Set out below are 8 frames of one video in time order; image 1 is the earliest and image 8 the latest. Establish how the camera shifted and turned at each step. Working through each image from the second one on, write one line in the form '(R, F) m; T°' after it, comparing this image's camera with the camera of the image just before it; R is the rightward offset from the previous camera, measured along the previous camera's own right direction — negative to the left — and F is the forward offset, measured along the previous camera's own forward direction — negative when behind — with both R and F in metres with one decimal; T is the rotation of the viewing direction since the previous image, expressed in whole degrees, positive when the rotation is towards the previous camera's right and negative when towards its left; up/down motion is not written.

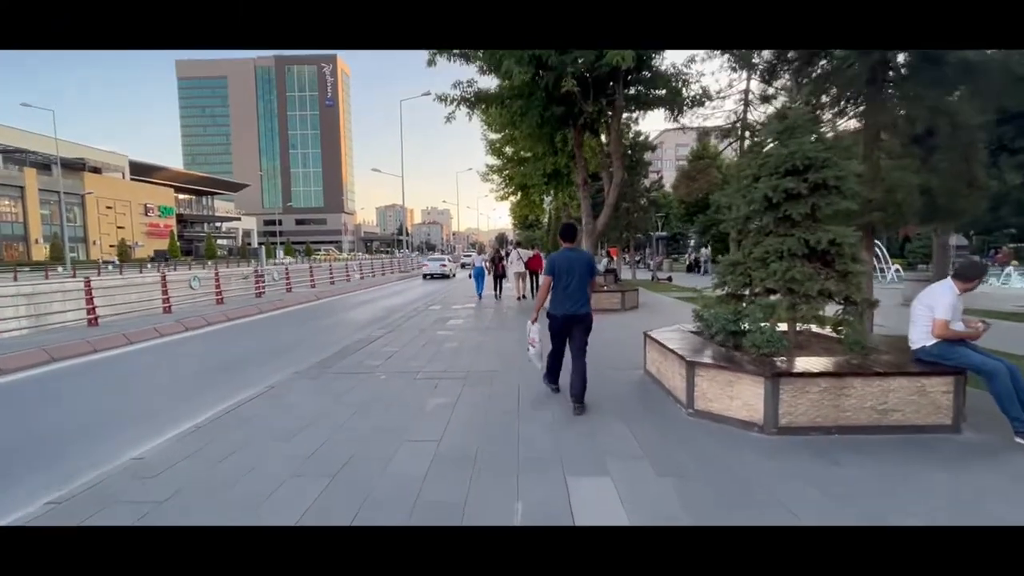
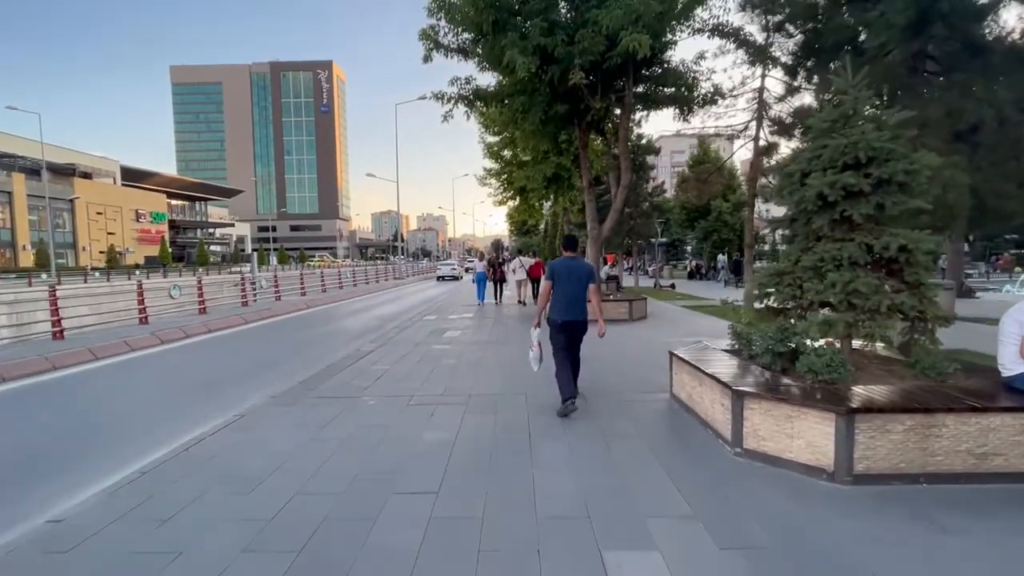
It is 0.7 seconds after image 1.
(-0.2, +0.9) m; +1°
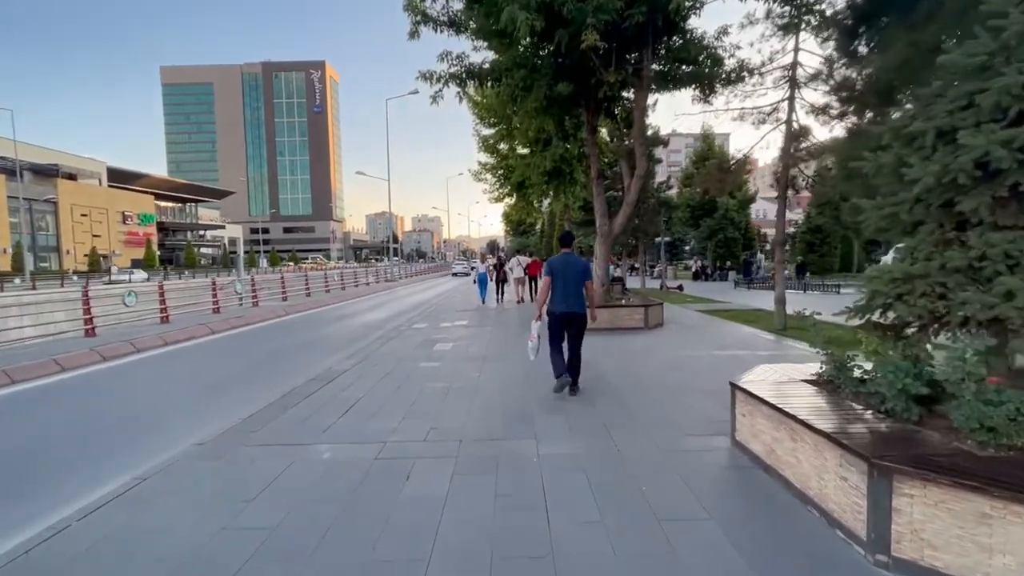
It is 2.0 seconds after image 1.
(-0.1, +1.7) m; +1°
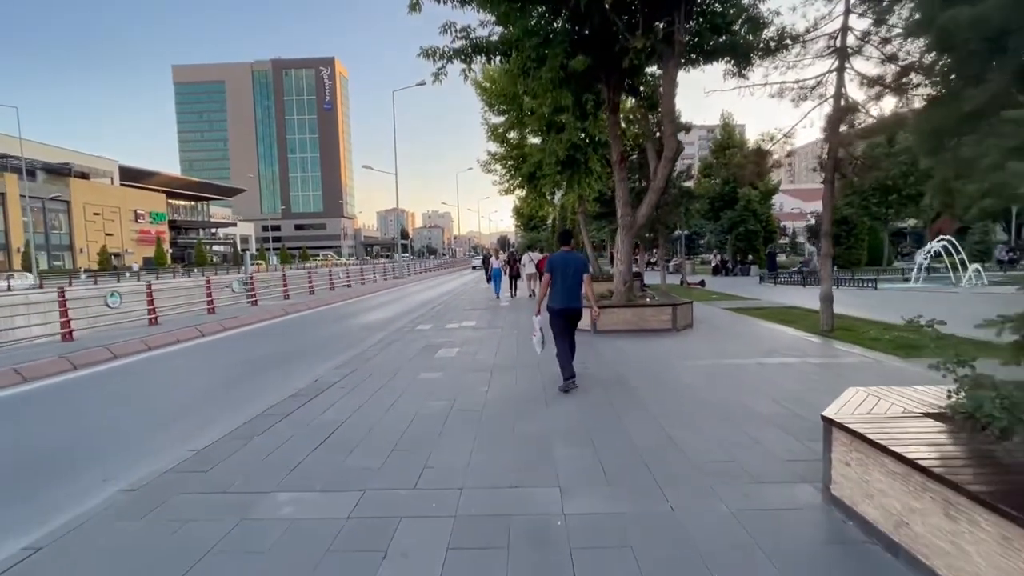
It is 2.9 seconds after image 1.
(0.0, +1.2) m; -1°
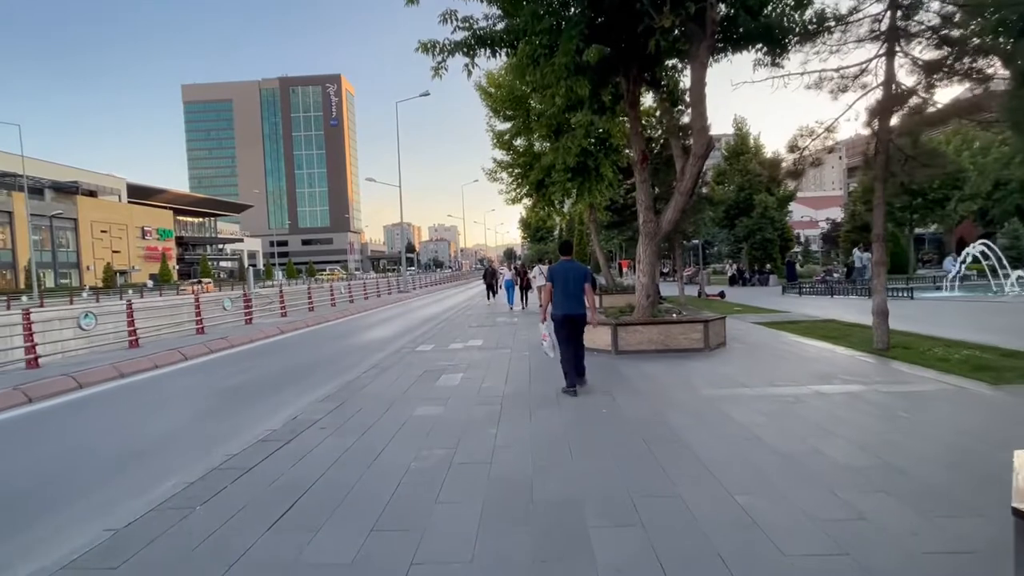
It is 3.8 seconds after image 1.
(-0.1, +1.2) m; -1°
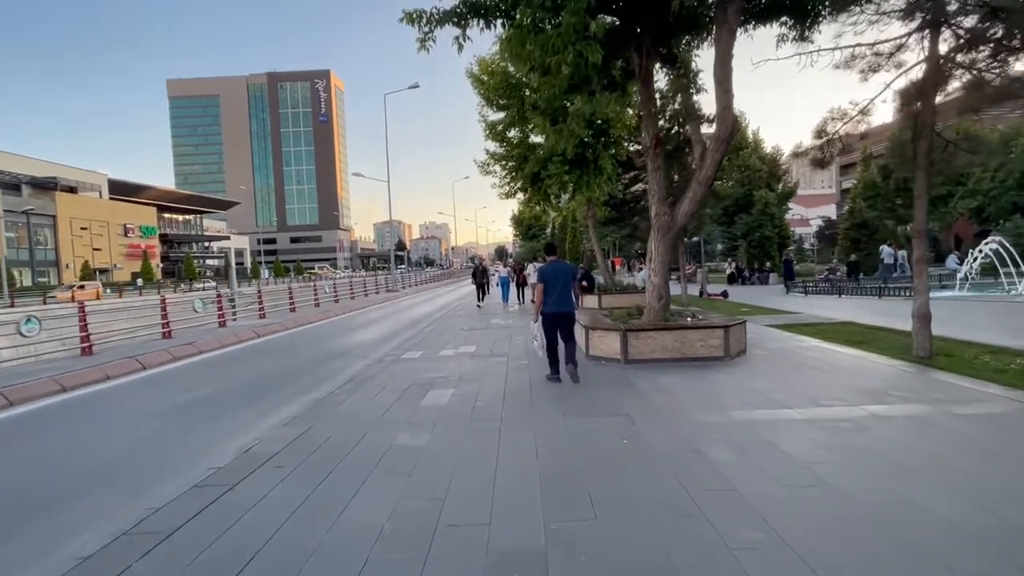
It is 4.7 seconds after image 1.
(-0.1, +1.2) m; +1°
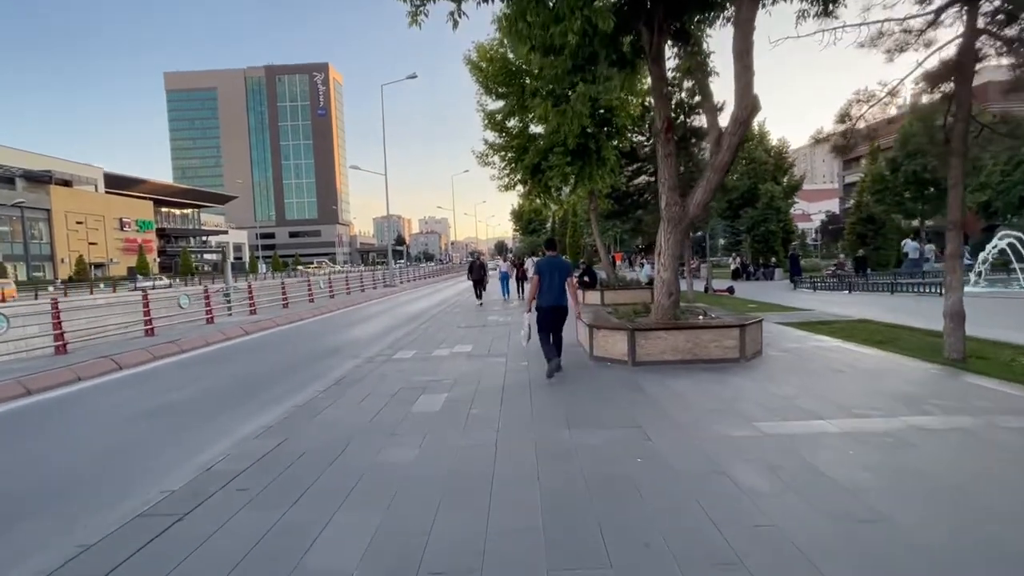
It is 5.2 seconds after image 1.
(0.0, +0.7) m; 0°
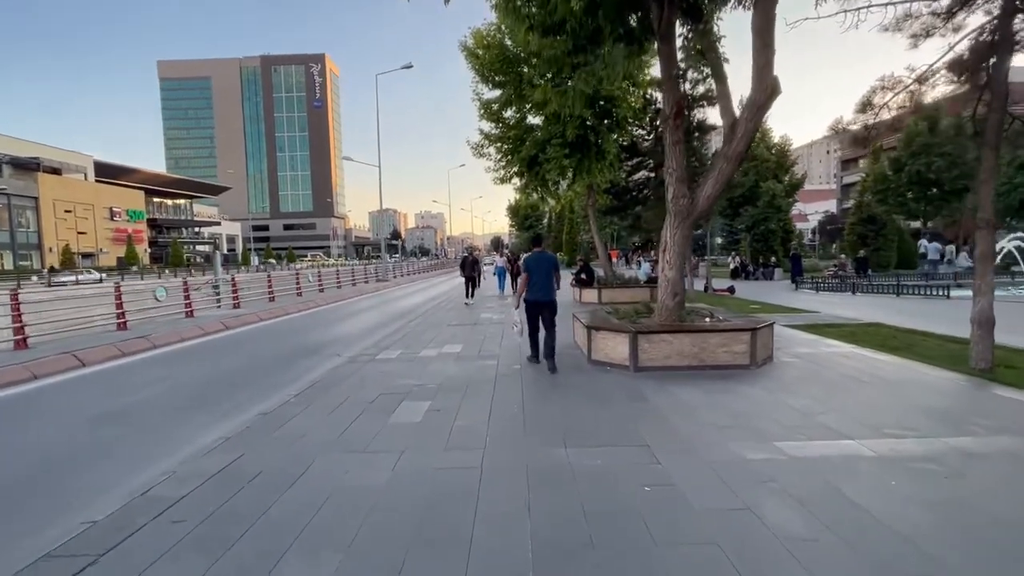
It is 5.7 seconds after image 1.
(0.0, +0.7) m; +1°
